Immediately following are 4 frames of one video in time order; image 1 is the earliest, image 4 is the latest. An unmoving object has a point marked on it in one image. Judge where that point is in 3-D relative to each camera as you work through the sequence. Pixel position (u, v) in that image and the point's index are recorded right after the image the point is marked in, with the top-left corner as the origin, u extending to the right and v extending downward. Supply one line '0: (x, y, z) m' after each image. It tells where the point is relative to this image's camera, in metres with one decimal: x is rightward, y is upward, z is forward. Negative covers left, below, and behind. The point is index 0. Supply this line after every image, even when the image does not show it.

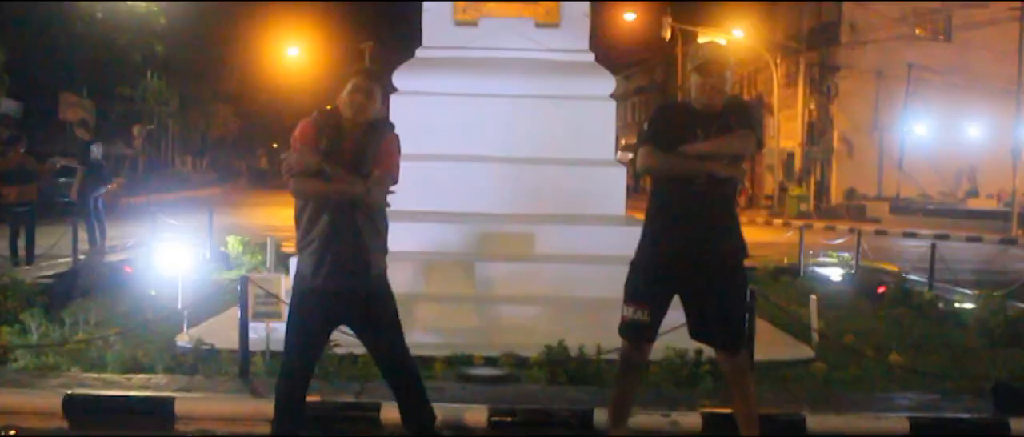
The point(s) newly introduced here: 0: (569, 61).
0: (+0.5, +1.4, +8.9) m
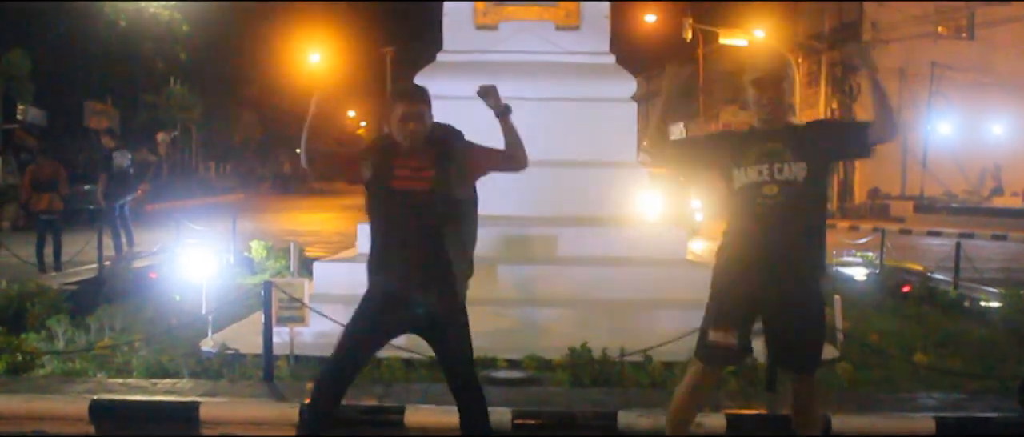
0: (+0.7, +1.4, +8.9) m
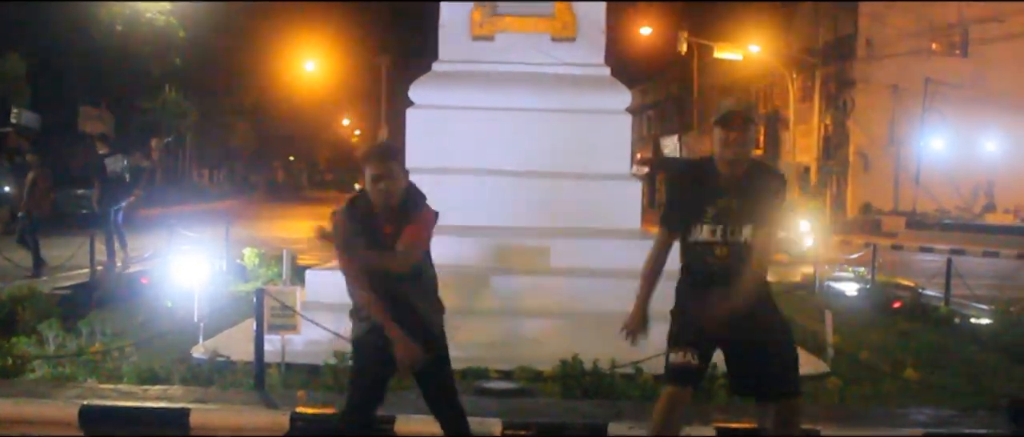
0: (+0.7, +1.3, +8.9) m
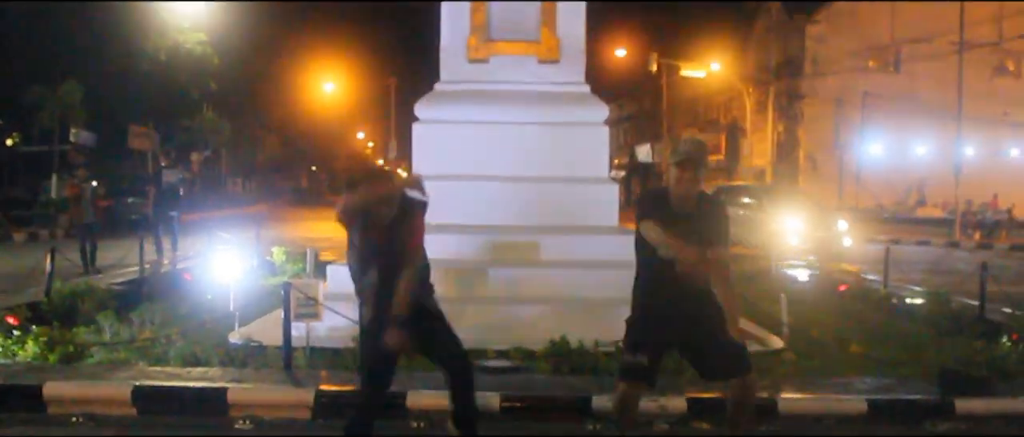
0: (+0.6, +1.3, +10.1) m
